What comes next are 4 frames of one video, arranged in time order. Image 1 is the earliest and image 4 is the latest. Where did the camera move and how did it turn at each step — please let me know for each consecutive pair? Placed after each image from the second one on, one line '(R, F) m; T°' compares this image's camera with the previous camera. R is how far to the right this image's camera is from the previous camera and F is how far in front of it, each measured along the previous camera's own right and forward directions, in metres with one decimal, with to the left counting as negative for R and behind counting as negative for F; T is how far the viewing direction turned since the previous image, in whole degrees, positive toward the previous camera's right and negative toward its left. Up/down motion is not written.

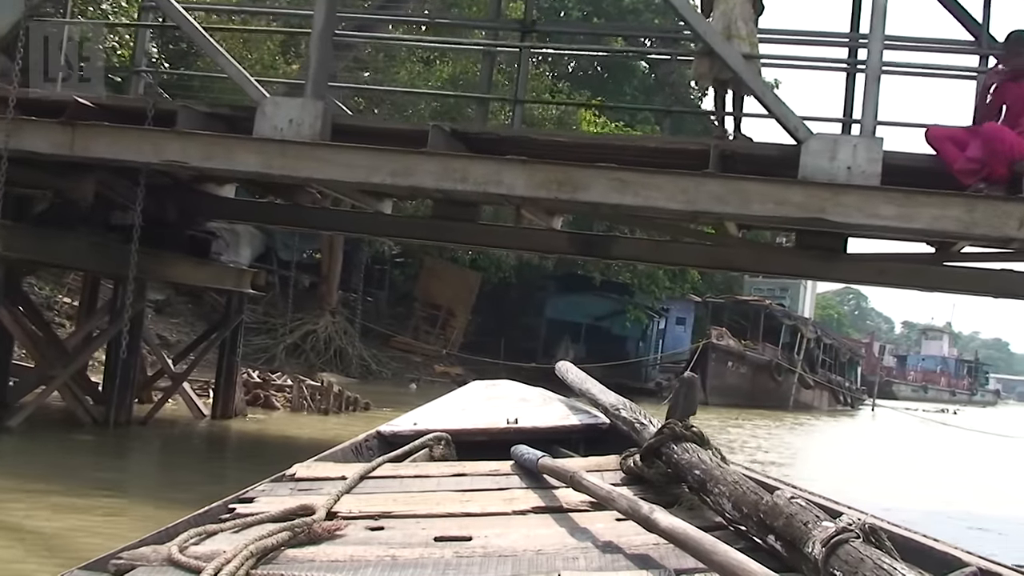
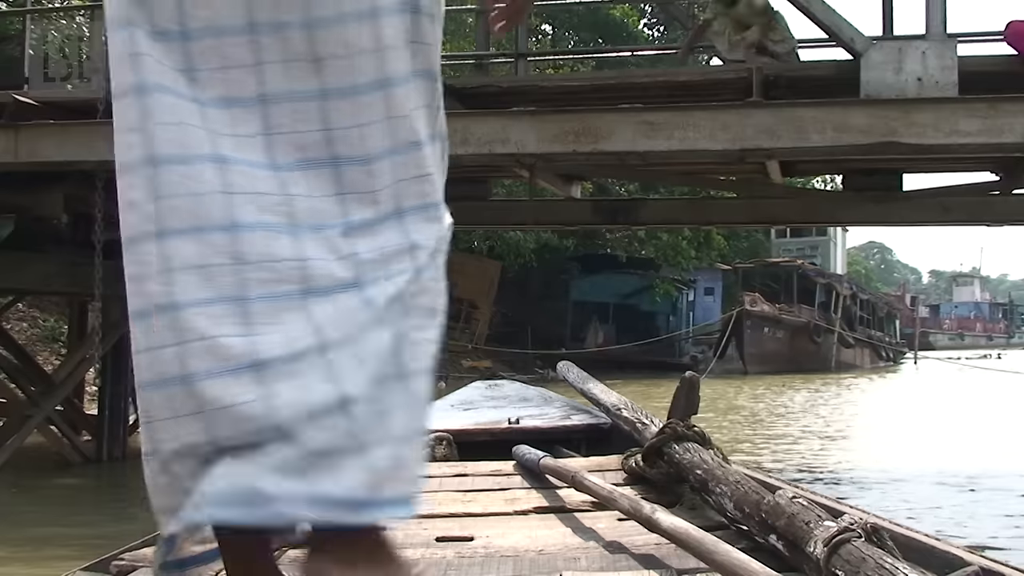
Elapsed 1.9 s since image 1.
(0.0, +0.8) m; -1°
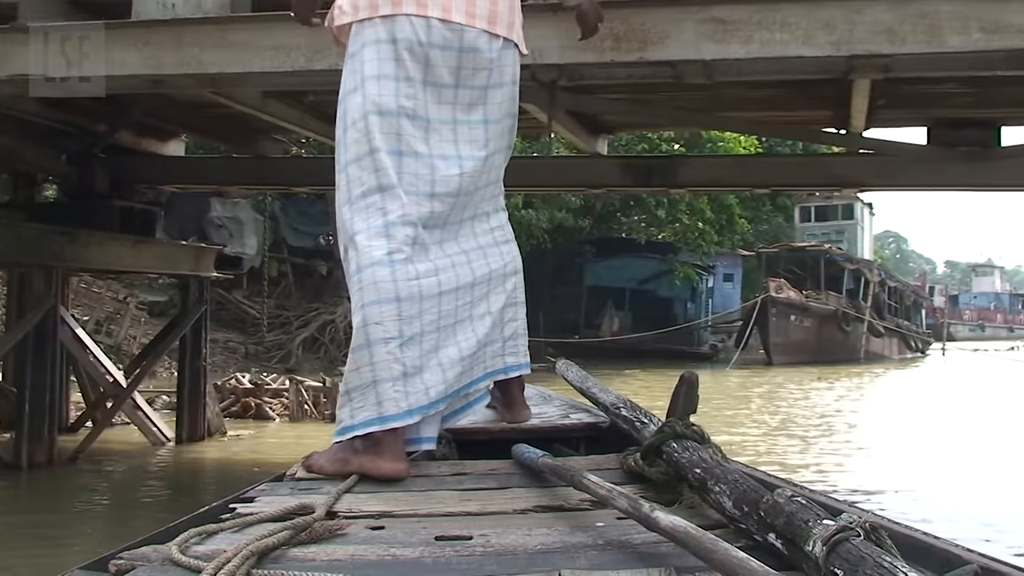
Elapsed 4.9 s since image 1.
(0.0, +1.3) m; -1°
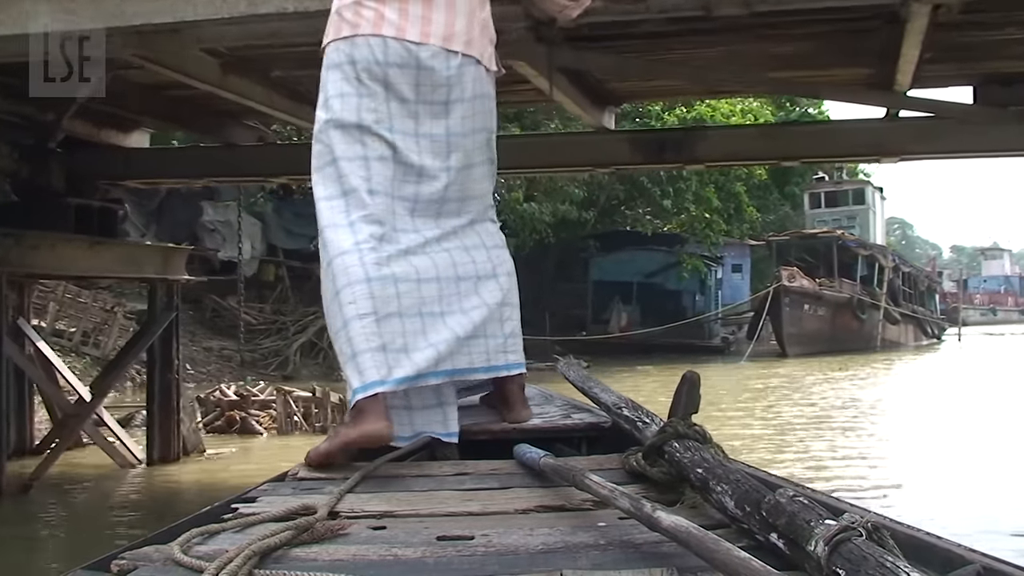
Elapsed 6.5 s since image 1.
(0.0, +0.7) m; 0°
